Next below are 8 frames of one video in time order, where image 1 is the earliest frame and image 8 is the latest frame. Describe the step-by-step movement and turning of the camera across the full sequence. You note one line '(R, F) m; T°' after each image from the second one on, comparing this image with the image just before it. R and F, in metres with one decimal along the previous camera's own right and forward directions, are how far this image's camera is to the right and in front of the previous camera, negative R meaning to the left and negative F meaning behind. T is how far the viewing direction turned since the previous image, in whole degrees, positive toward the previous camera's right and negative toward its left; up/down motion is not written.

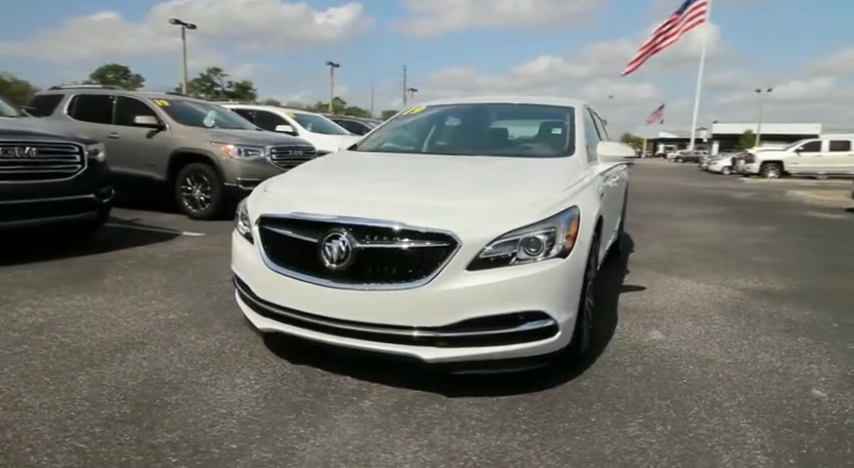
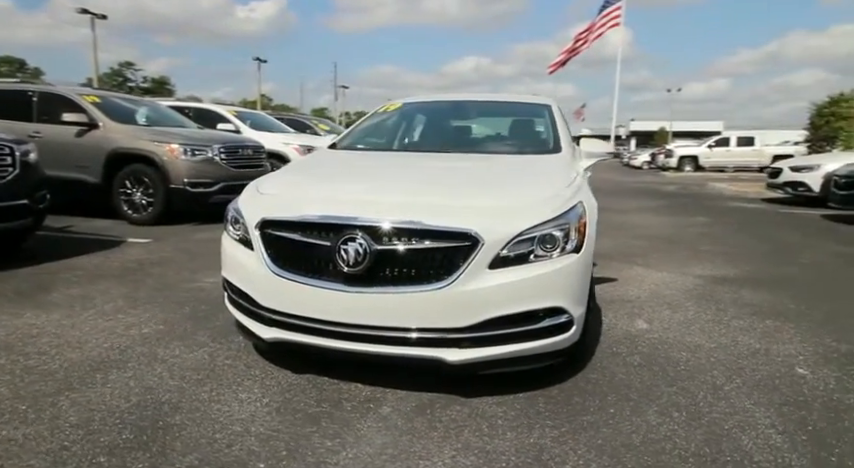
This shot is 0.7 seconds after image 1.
(-0.3, +0.1) m; +6°
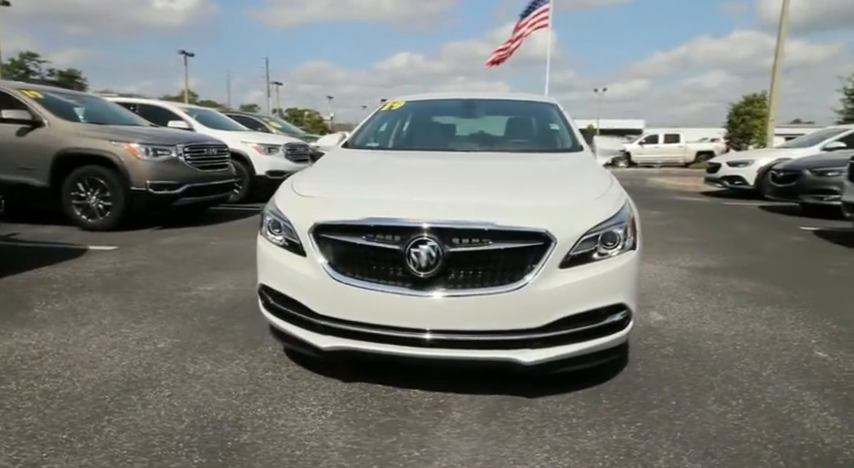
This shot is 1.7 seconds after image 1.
(-0.4, +0.1) m; +5°
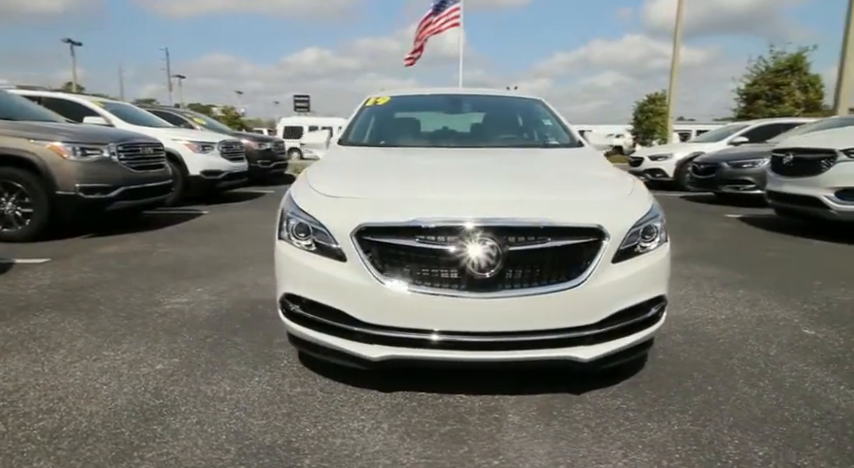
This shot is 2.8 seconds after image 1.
(-0.4, +0.1) m; +7°
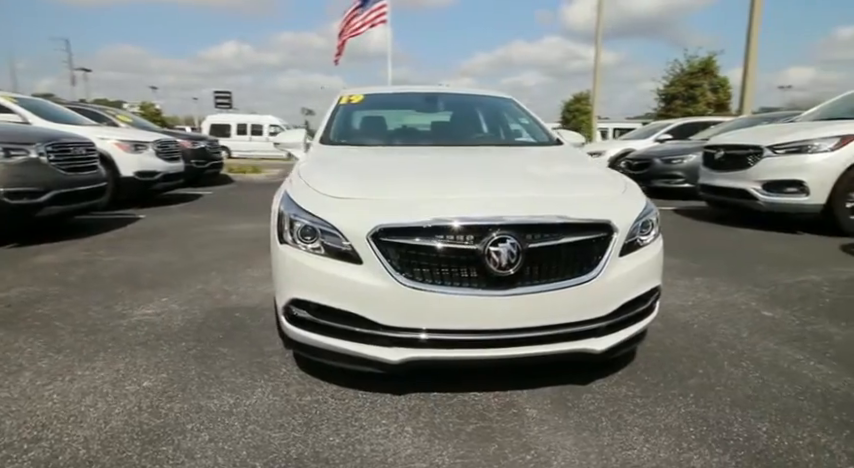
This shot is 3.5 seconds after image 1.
(-0.3, 0.0) m; +7°
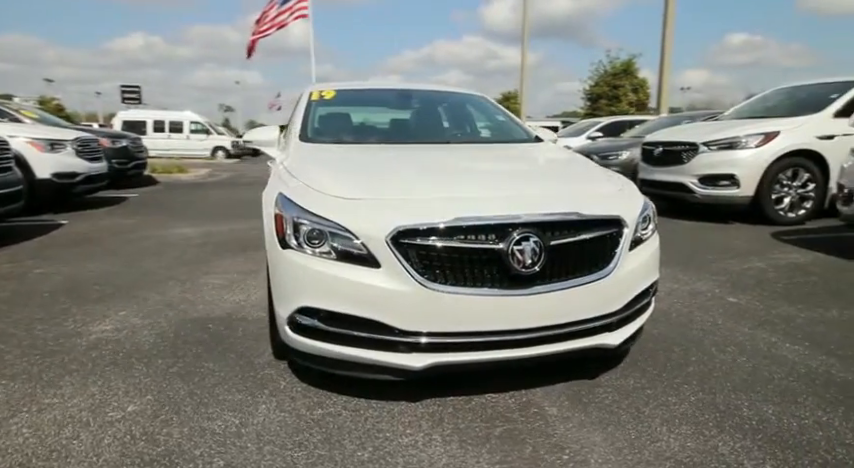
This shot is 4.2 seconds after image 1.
(-0.3, +0.1) m; +7°
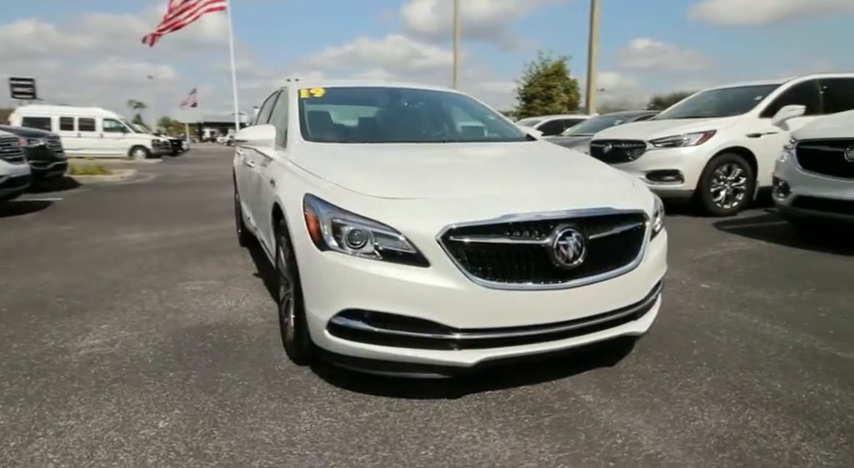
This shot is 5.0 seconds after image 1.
(-0.4, 0.0) m; +7°
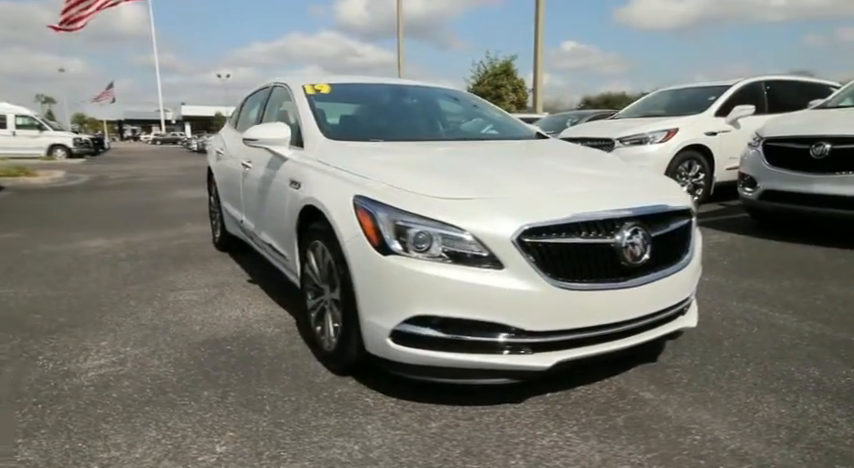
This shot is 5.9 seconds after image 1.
(-0.4, +0.1) m; +5°
